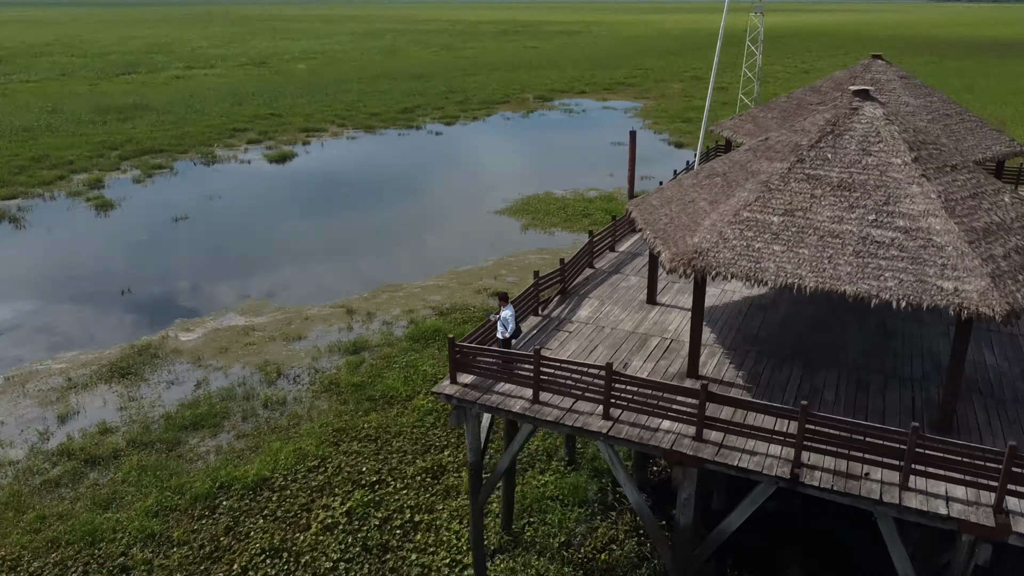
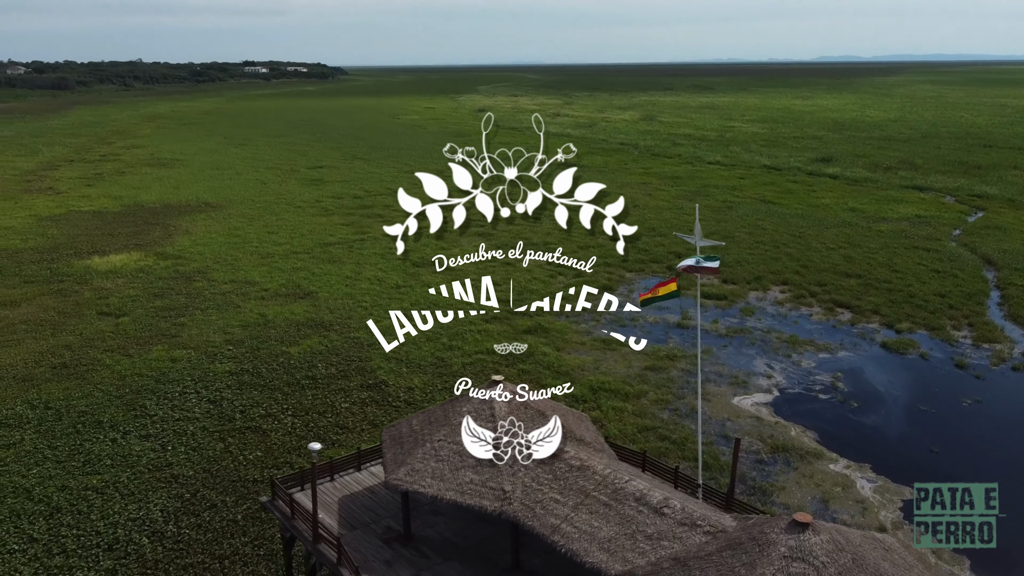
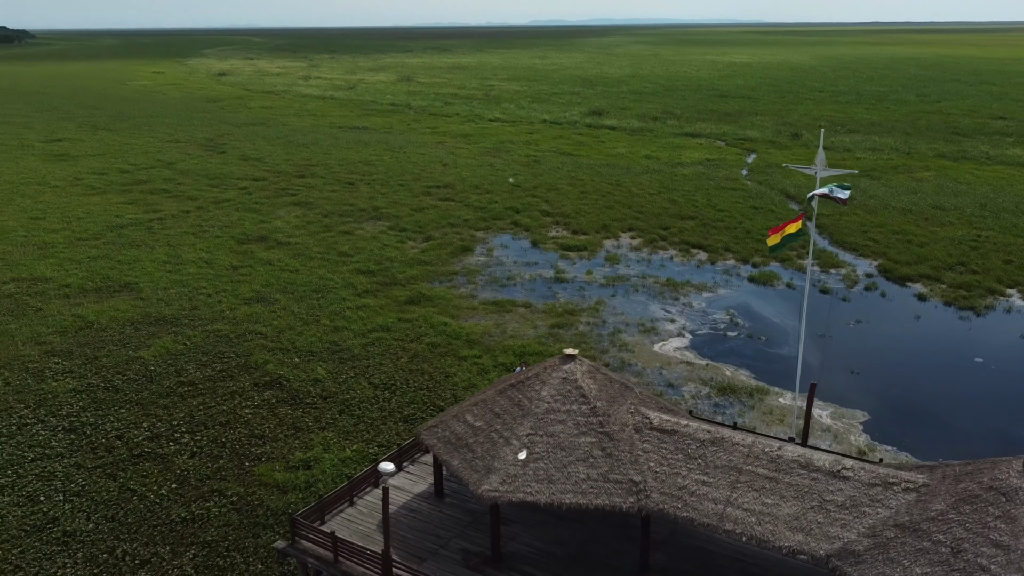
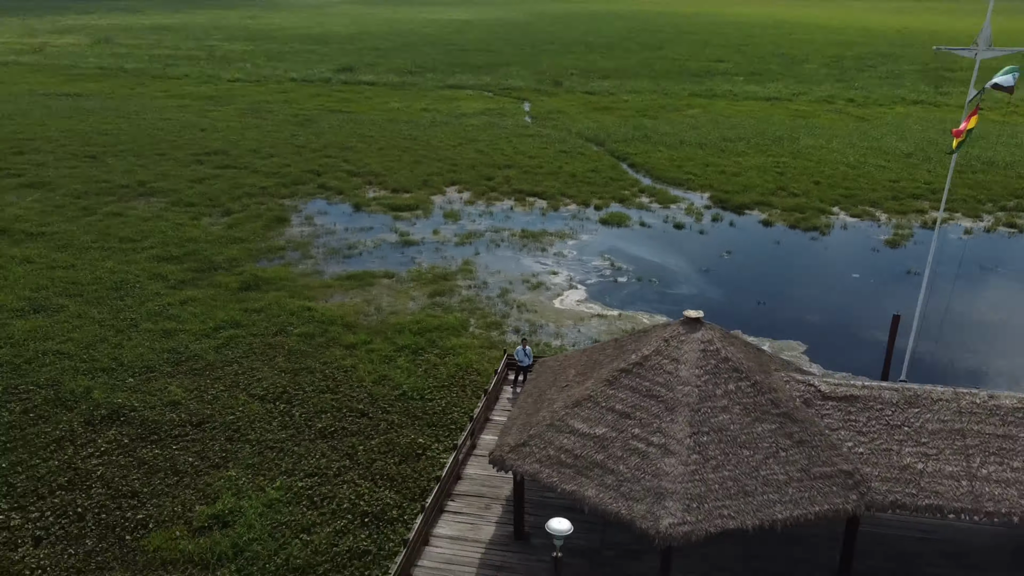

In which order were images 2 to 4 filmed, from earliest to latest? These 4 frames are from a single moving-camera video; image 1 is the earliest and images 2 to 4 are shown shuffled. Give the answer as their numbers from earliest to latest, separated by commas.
4, 3, 2
